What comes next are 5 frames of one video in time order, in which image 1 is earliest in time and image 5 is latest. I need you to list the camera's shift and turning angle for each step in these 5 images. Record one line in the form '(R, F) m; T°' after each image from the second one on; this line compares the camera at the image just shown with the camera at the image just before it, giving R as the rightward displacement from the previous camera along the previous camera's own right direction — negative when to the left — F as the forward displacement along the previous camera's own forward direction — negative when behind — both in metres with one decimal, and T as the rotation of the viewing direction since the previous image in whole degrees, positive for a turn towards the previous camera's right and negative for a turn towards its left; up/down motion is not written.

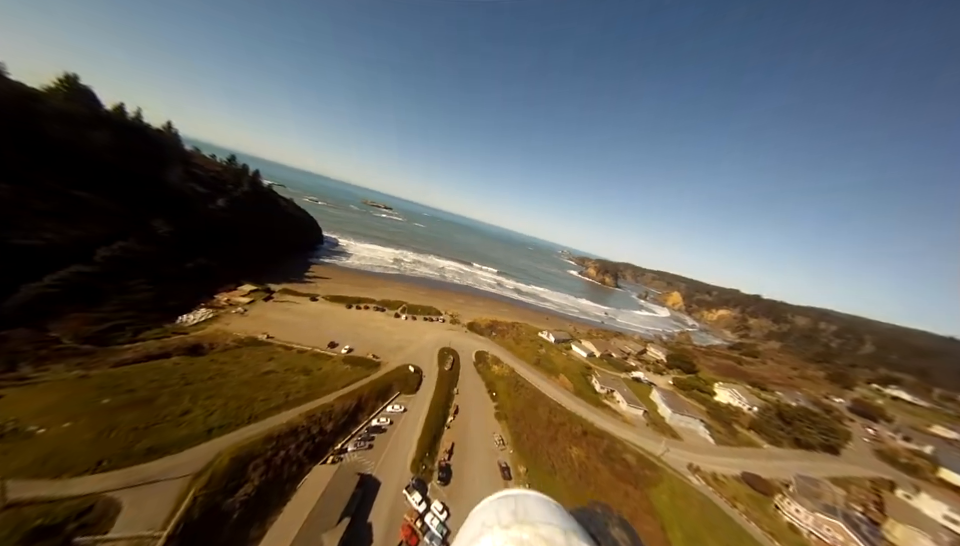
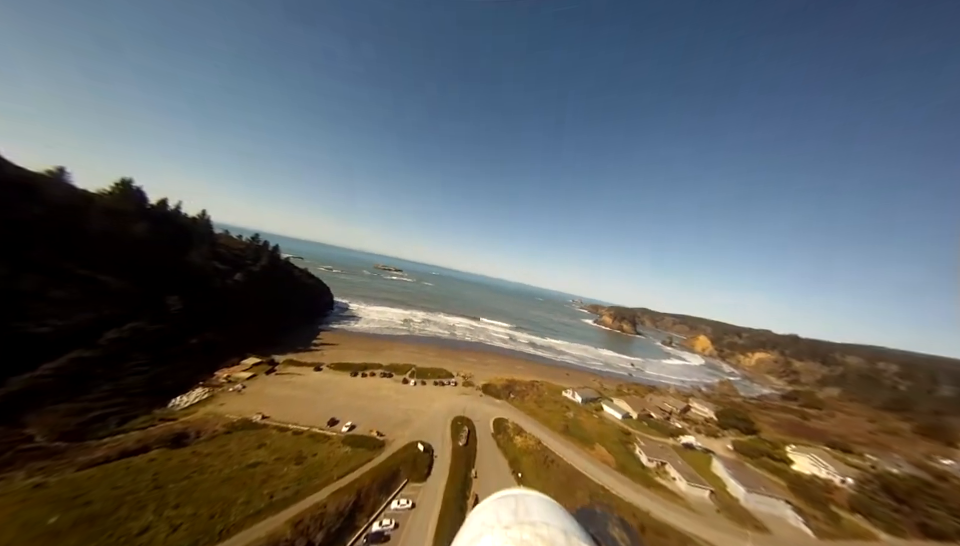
(0.0, +1.2) m; -2°
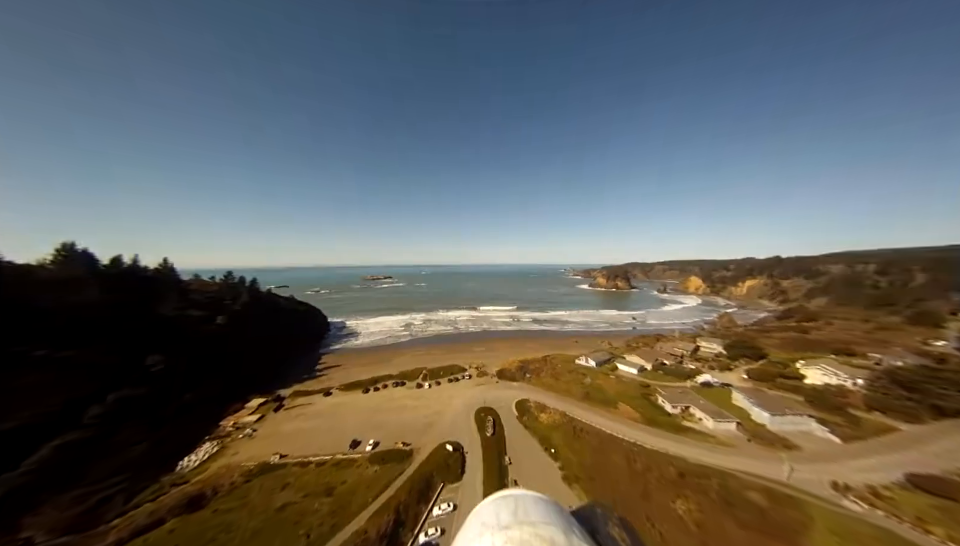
(-0.1, +0.9) m; +2°
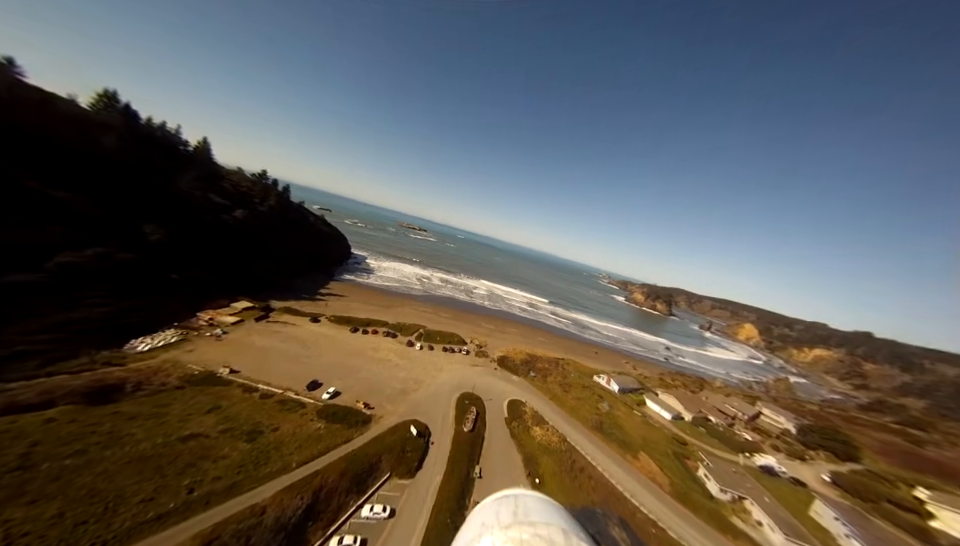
(+0.3, +5.9) m; -6°
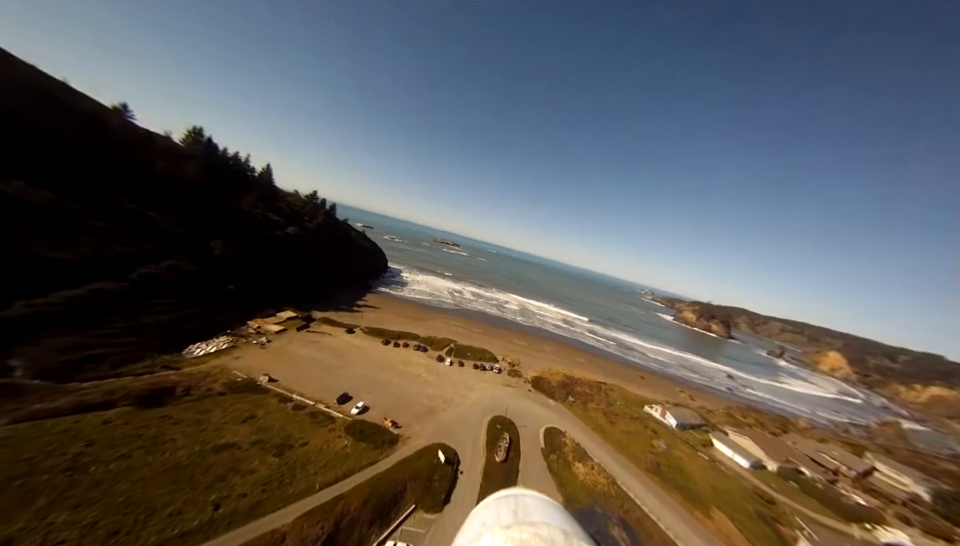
(-0.2, +1.2) m; -7°
